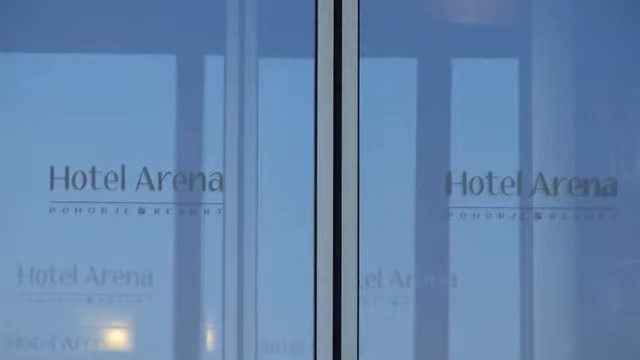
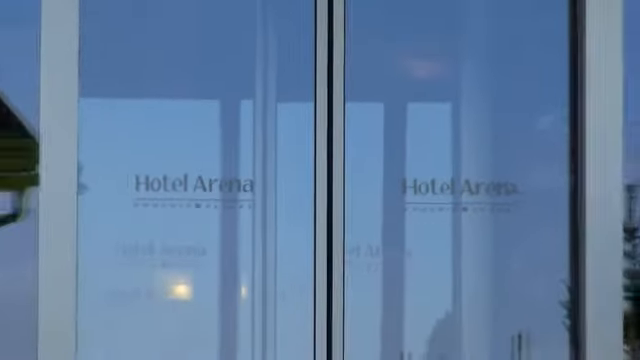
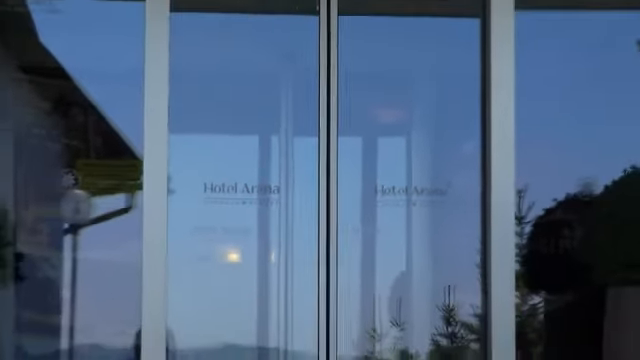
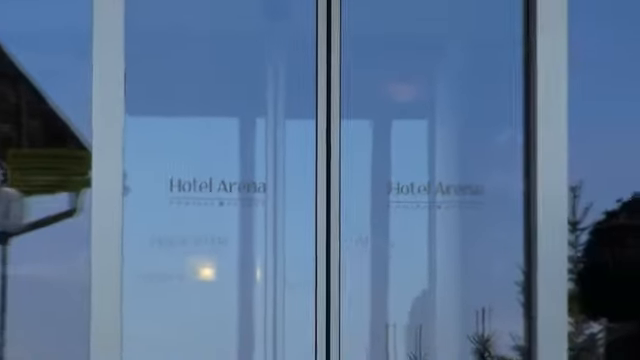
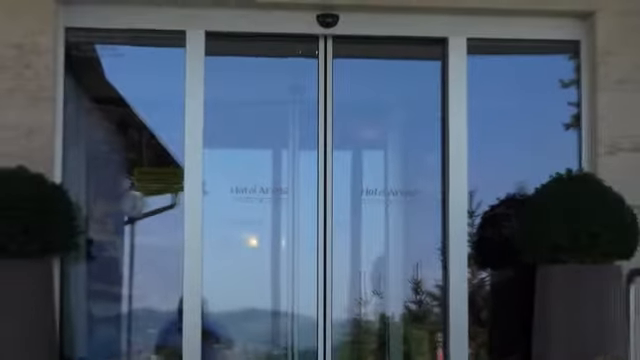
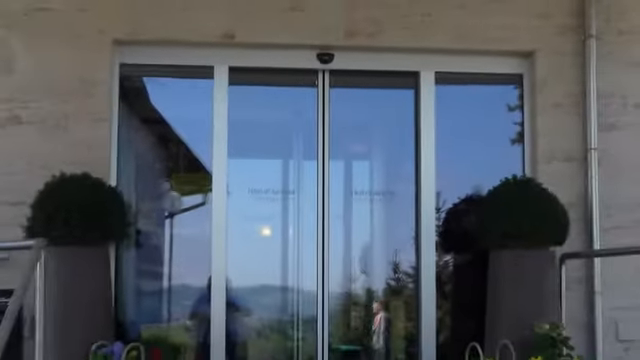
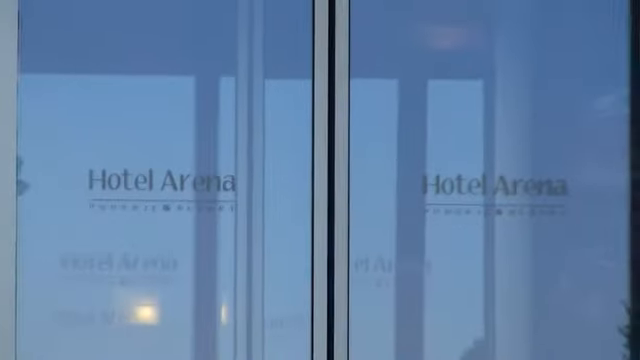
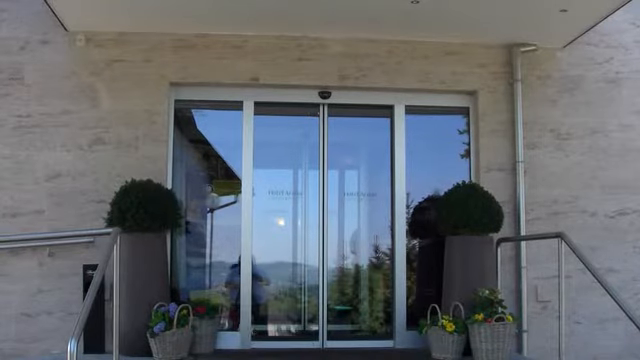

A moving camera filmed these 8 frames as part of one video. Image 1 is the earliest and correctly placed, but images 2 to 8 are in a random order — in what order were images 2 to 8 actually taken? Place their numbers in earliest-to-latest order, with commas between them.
7, 2, 4, 3, 5, 6, 8
